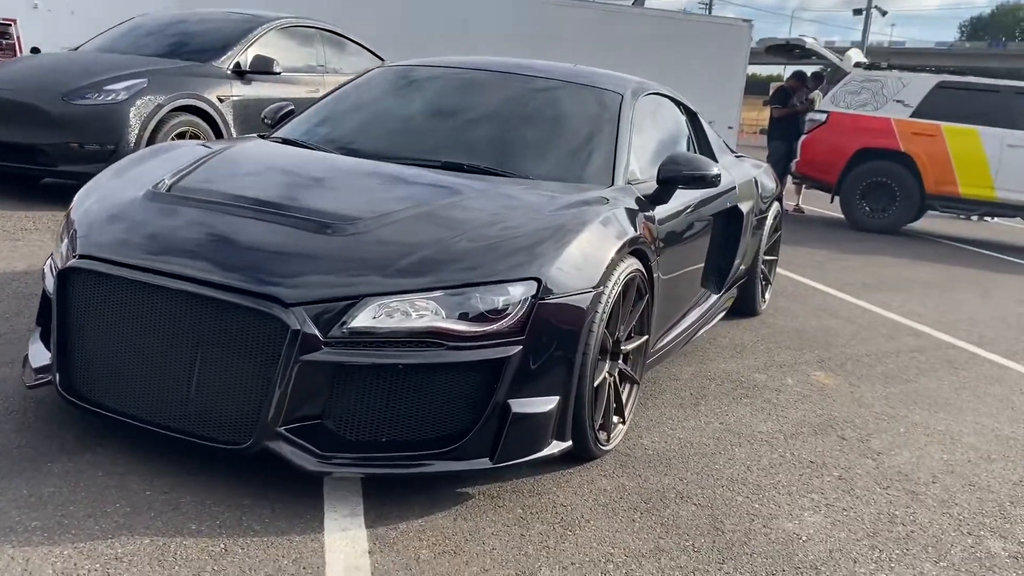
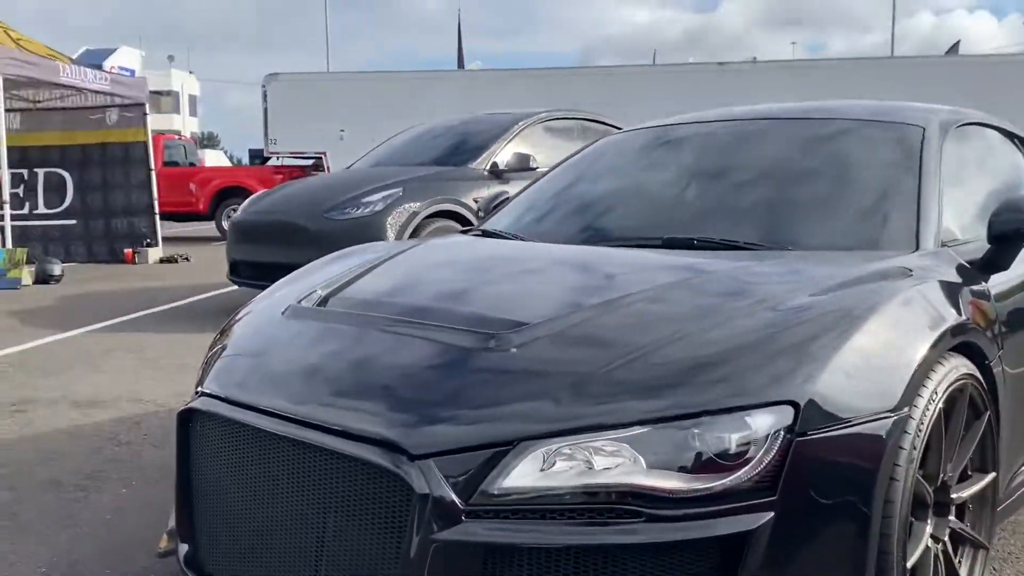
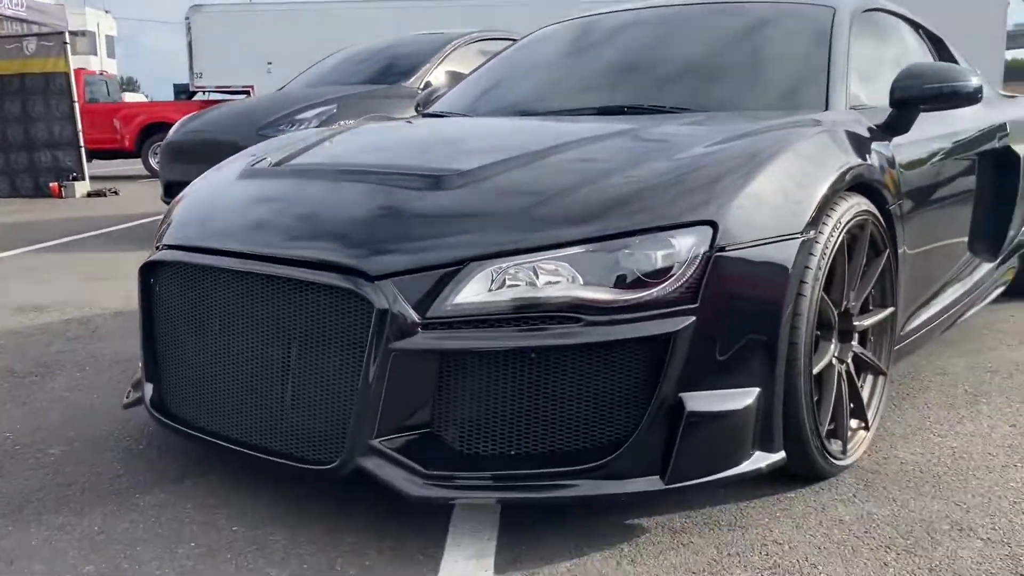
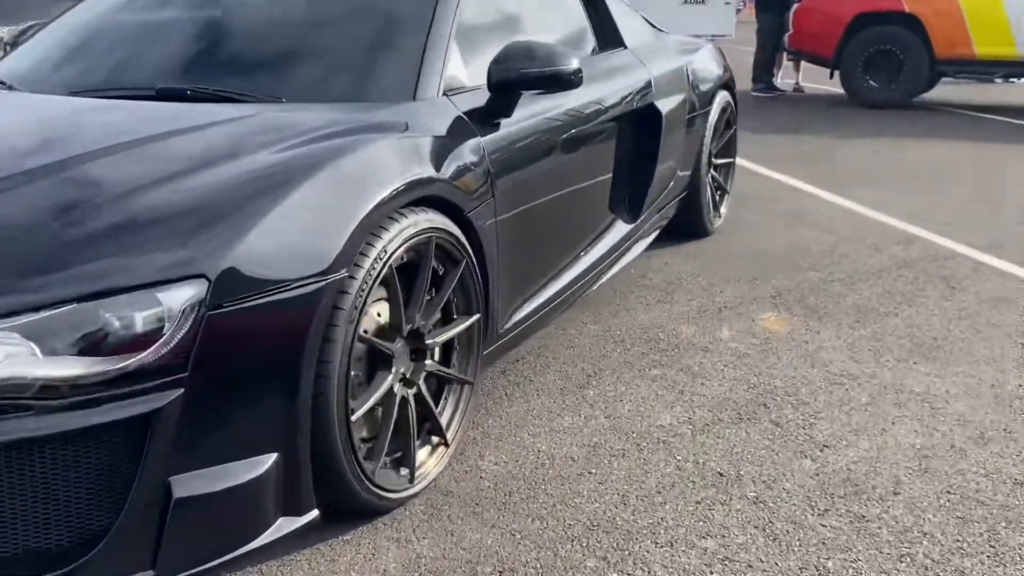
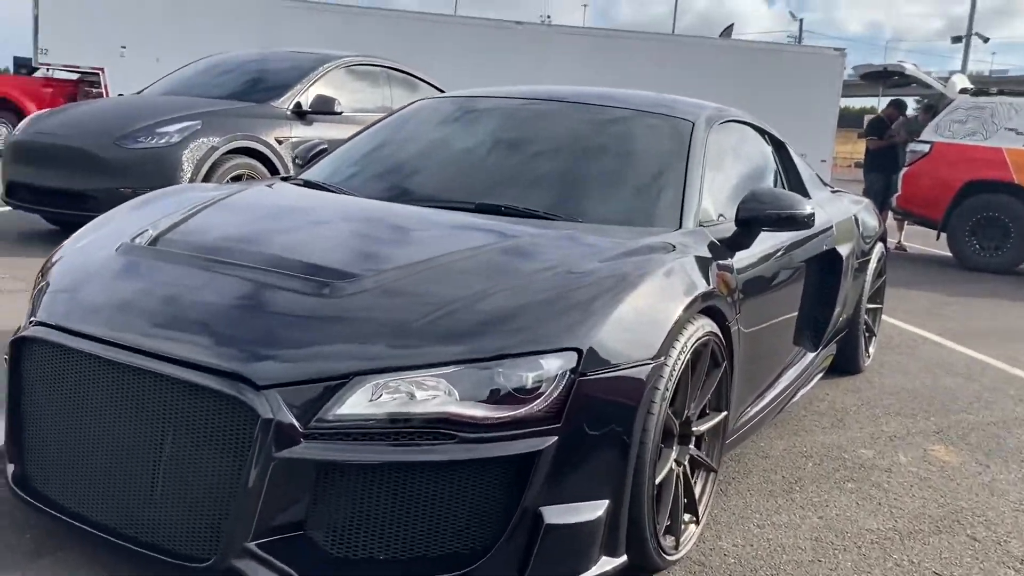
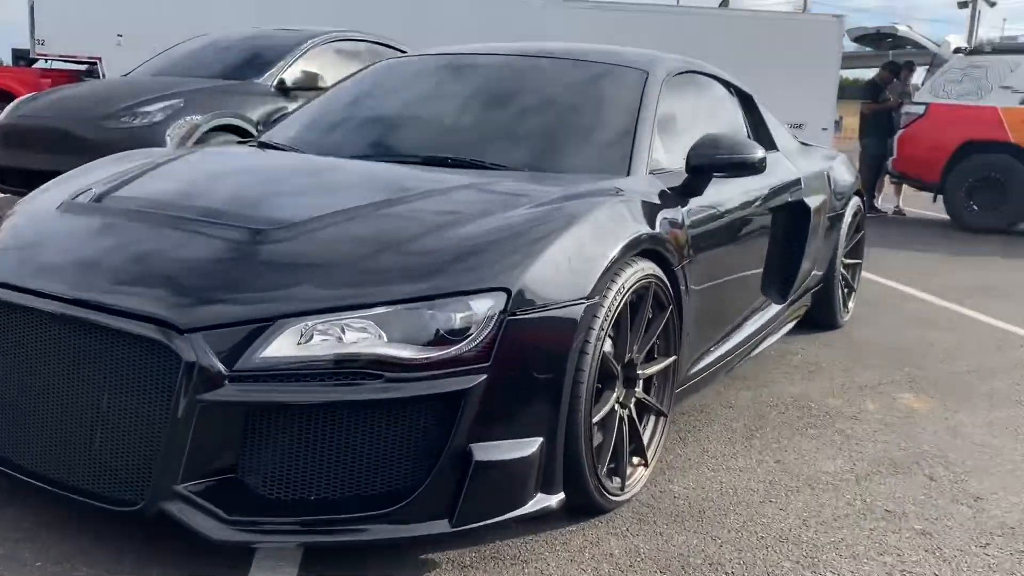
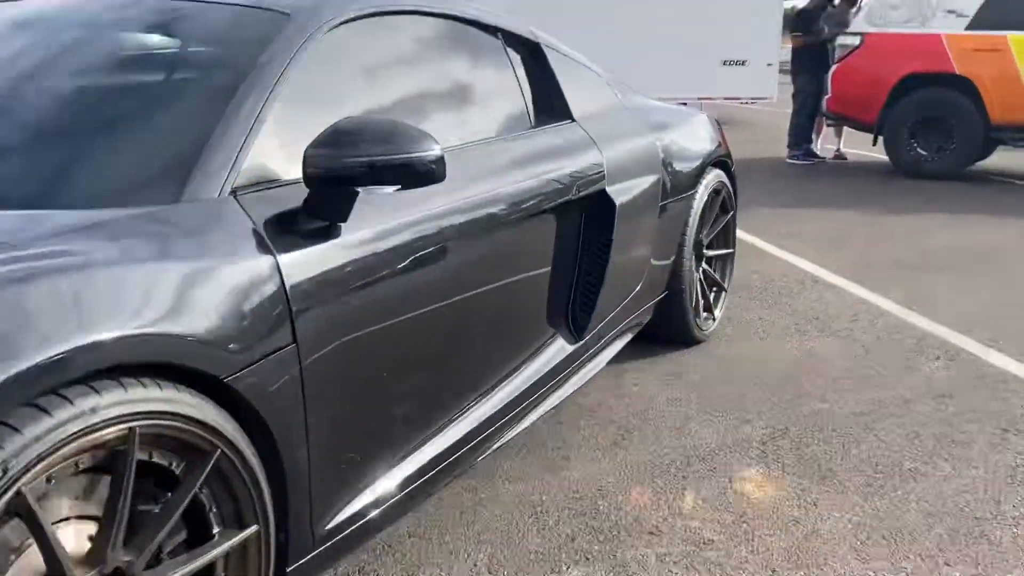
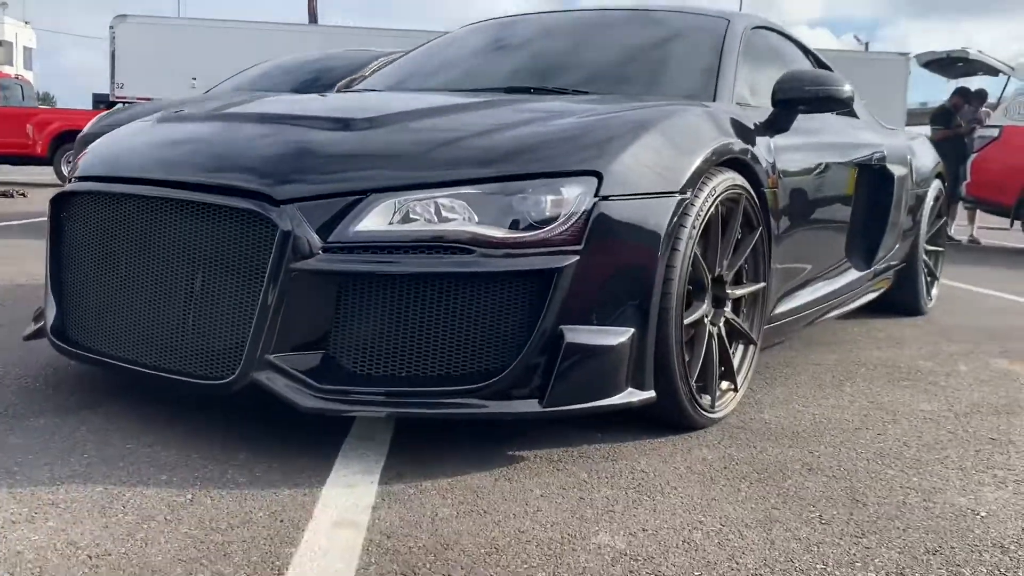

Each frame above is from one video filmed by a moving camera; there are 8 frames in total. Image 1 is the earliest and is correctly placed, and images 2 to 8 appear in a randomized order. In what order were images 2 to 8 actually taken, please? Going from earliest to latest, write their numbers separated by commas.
5, 2, 3, 8, 6, 4, 7
